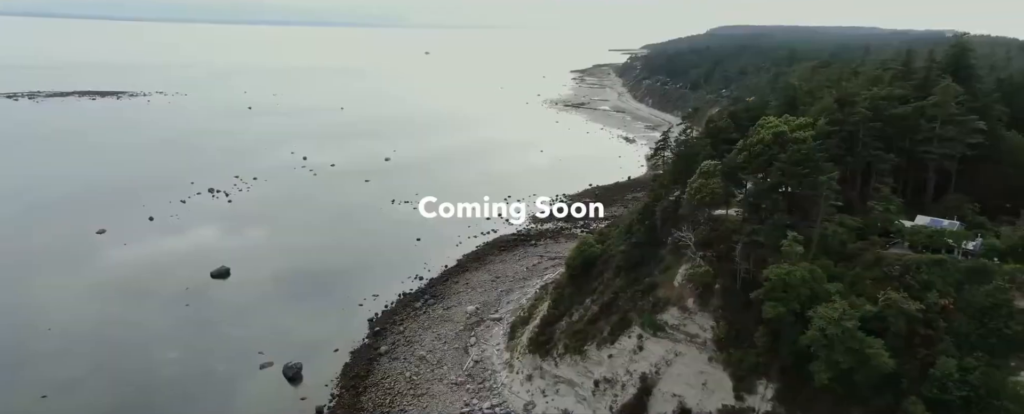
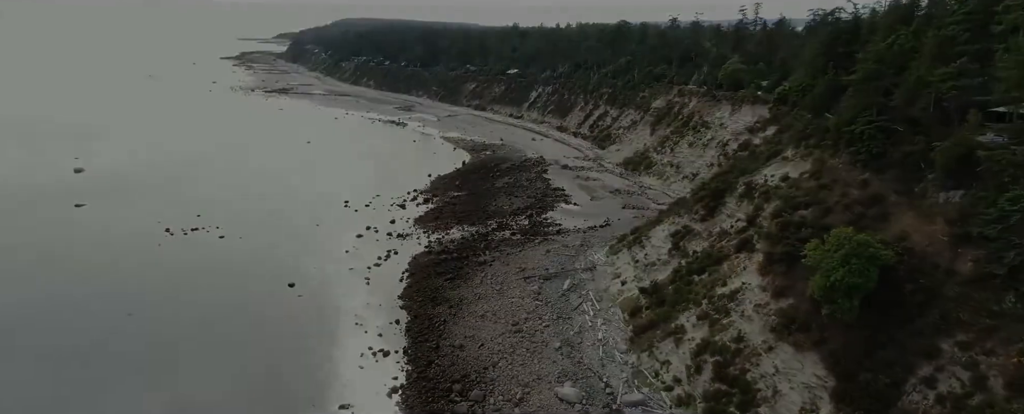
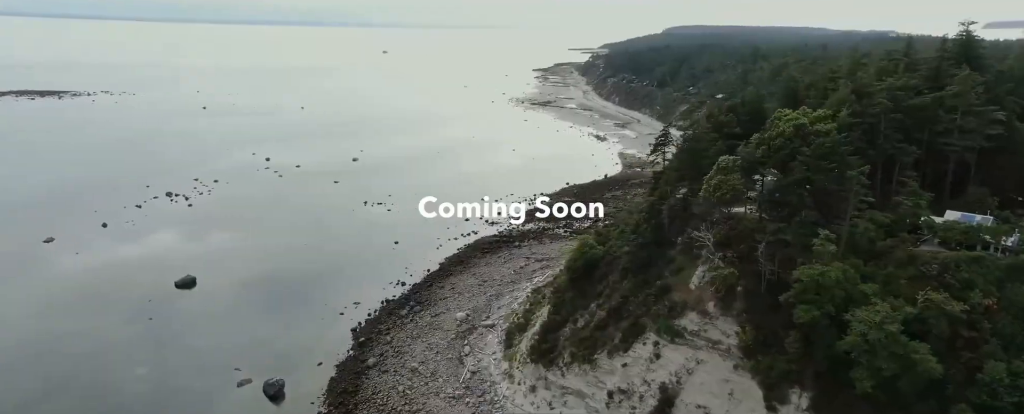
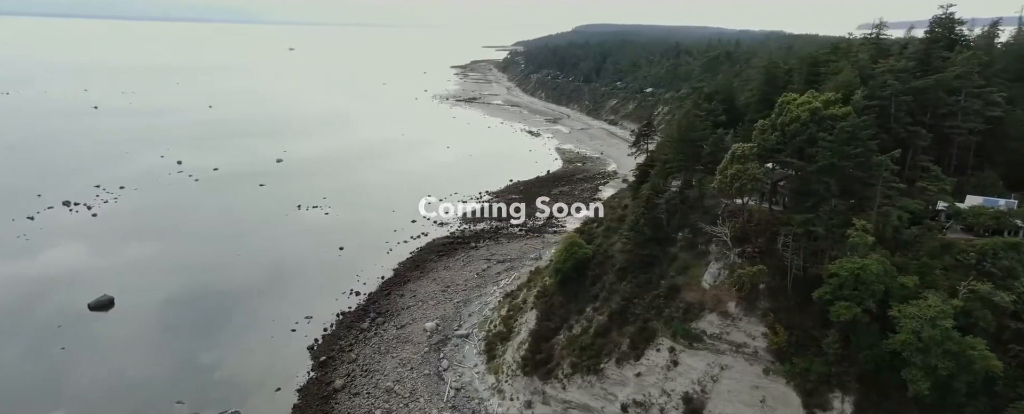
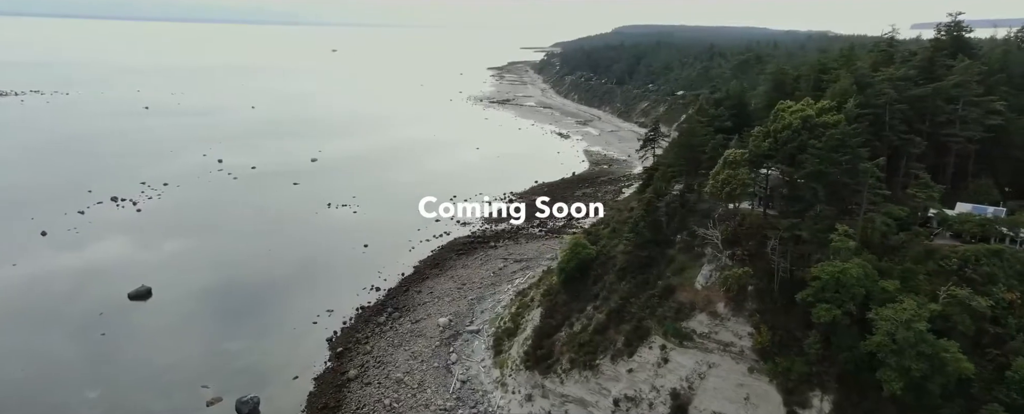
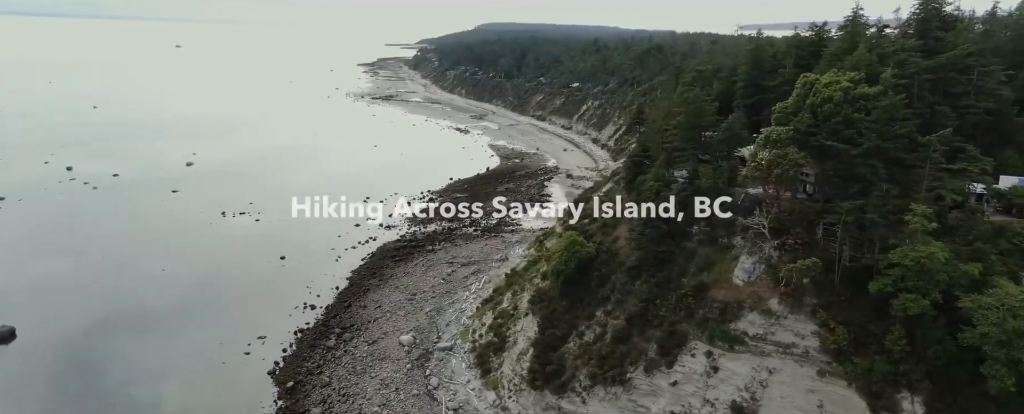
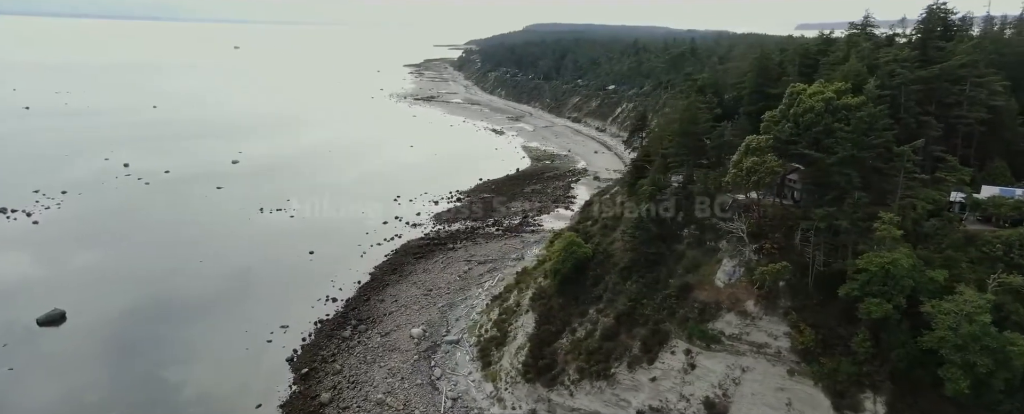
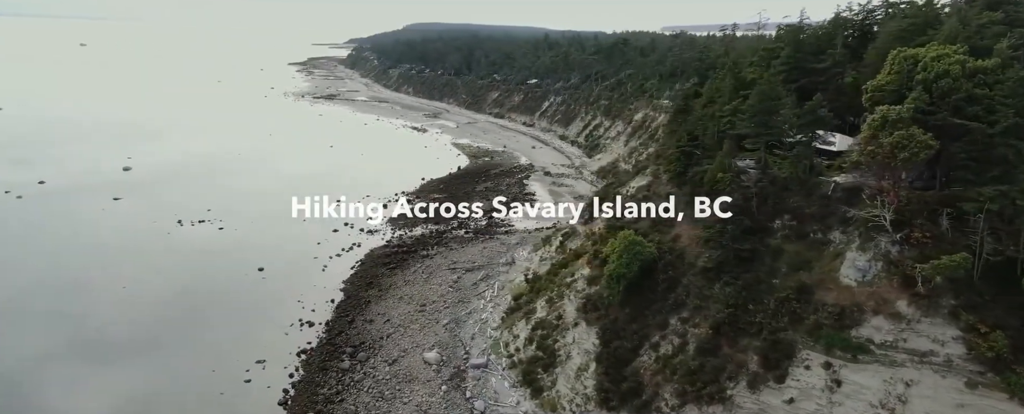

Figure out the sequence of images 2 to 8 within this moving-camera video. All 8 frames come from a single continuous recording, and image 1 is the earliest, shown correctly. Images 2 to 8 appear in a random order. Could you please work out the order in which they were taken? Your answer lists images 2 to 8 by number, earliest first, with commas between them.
3, 5, 4, 7, 6, 8, 2
